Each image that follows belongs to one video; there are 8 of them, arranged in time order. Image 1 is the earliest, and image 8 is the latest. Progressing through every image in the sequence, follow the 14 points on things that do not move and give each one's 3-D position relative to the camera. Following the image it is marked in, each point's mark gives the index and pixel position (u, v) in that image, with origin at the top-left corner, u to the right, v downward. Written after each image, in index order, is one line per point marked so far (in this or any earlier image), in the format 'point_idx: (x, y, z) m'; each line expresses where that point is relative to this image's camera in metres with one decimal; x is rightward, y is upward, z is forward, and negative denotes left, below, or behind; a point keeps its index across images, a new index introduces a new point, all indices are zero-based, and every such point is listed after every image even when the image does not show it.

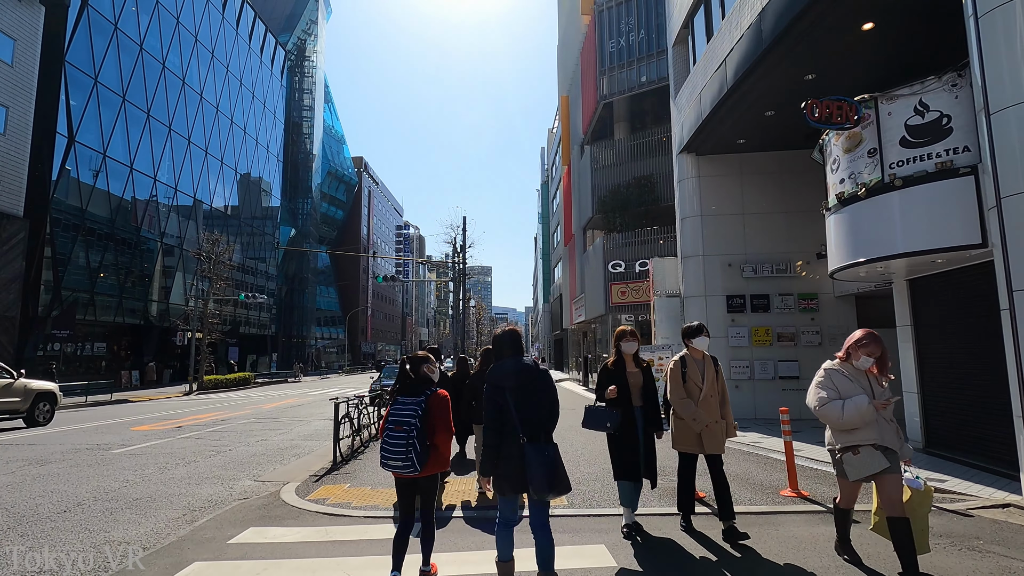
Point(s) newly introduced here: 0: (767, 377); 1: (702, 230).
0: (+6.4, -2.3, +13.5) m
1: (+5.1, +1.5, +14.4) m
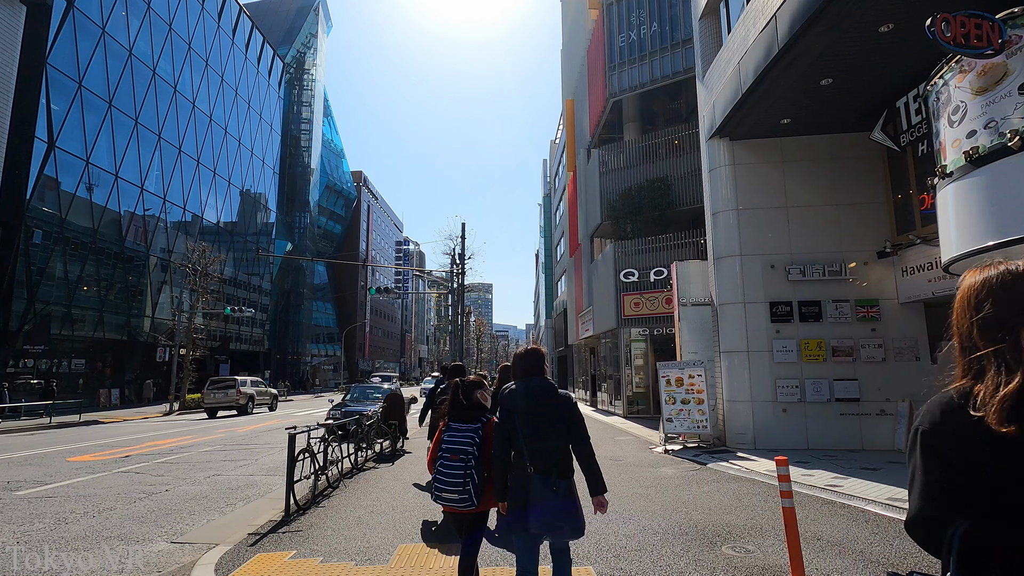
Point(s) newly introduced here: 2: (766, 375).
0: (+6.5, -2.4, +11.3) m
1: (+5.2, +1.4, +12.3) m
2: (+5.5, -1.9, +11.6) m
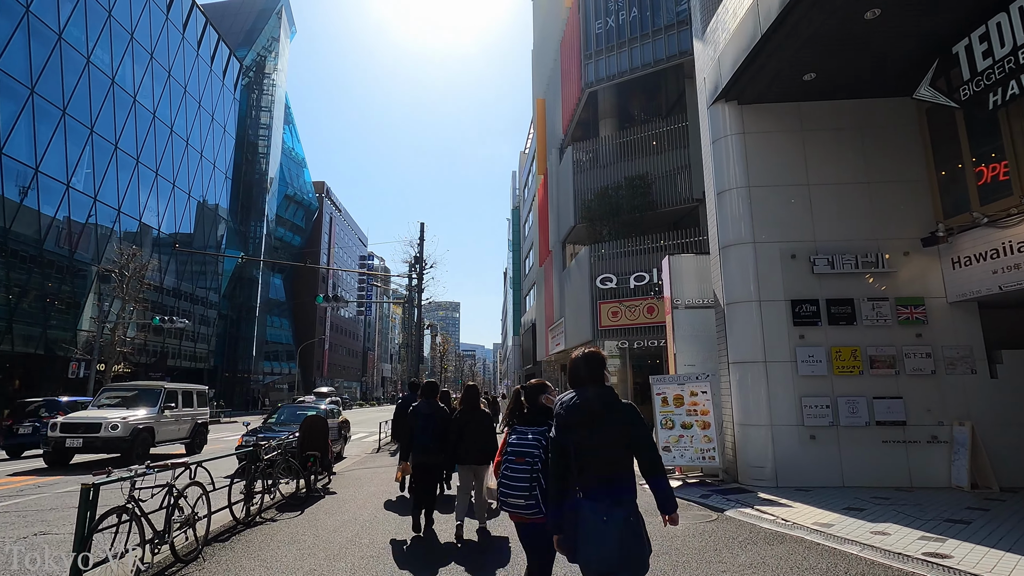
0: (+5.8, -2.3, +9.0) m
1: (+4.4, +1.5, +10.0) m
2: (+4.7, -1.8, +9.2) m
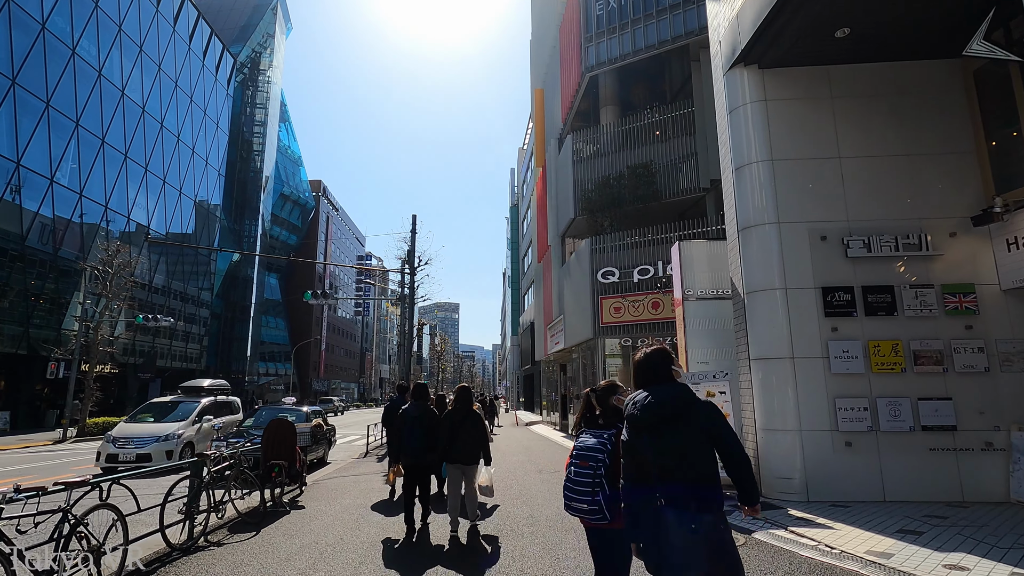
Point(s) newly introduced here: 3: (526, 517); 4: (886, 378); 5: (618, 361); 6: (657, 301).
0: (+5.7, -2.1, +7.8) m
1: (+4.3, +1.7, +8.8) m
2: (+4.6, -1.6, +8.1) m
3: (+0.2, -3.6, +8.4) m
4: (+5.5, -1.3, +8.0) m
5: (+3.8, -2.6, +19.1) m
6: (+4.9, -0.4, +18.2) m
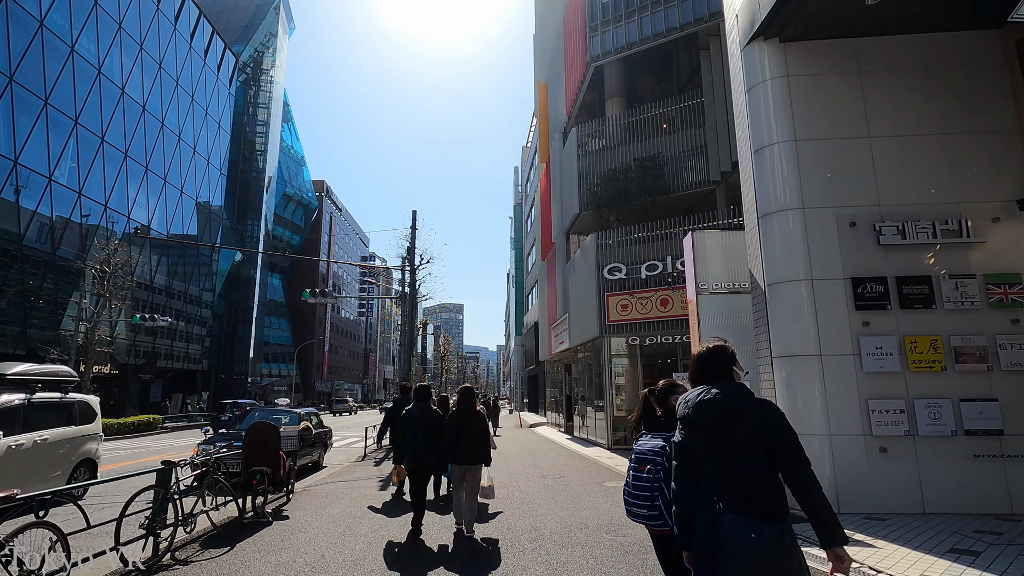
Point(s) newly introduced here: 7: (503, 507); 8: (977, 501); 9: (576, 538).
0: (+5.7, -1.9, +7.1) m
1: (+4.3, +1.8, +8.1) m
2: (+4.6, -1.4, +7.3) m
3: (+0.2, -3.5, +7.8) m
4: (+5.6, -1.2, +7.2) m
5: (+3.9, -2.5, +18.3) m
6: (+5.0, -0.3, +17.5) m
7: (-0.1, -3.8, +9.2) m
8: (+6.0, -2.8, +6.9) m
9: (+0.8, -3.3, +7.1) m
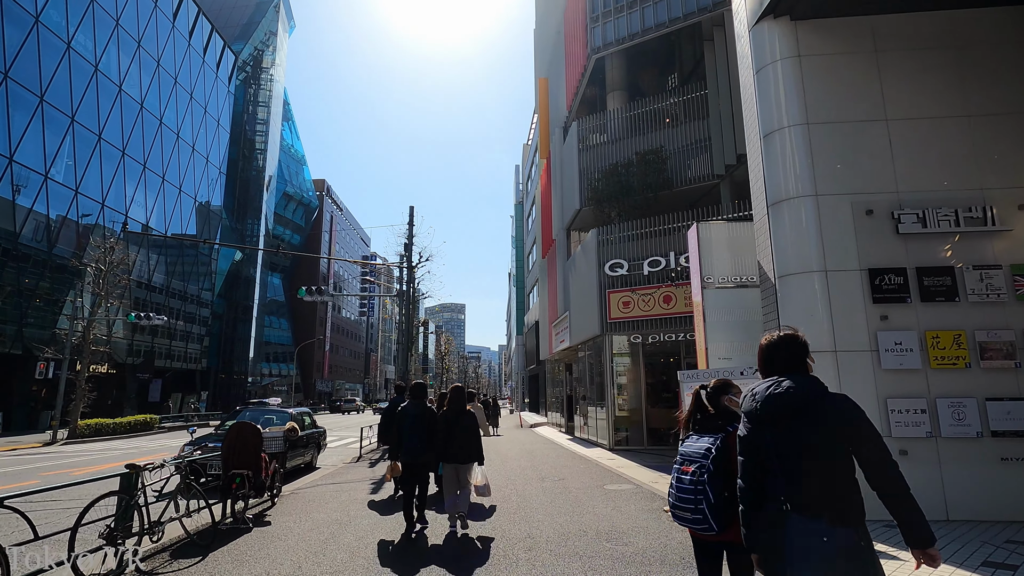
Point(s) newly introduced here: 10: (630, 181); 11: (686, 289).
0: (+5.6, -1.8, +6.6) m
1: (+4.2, +2.0, +7.6) m
2: (+4.5, -1.3, +6.9) m
3: (+0.1, -3.4, +7.3) m
4: (+5.5, -1.1, +6.8) m
5: (+3.8, -2.3, +17.9) m
6: (+5.0, -0.2, +17.0) m
7: (-0.2, -3.6, +8.7) m
8: (+5.9, -2.6, +6.4) m
9: (+0.8, -3.2, +6.6) m
10: (+4.2, +3.8, +19.1) m
11: (+5.5, 0.0, +16.8) m
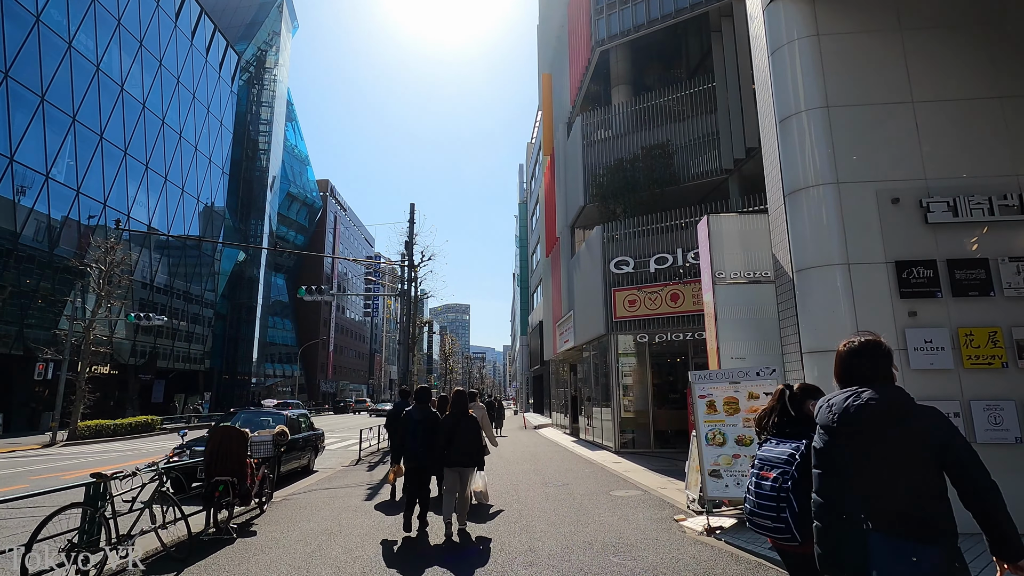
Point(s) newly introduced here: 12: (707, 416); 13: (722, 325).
0: (+5.6, -1.7, +6.1) m
1: (+4.2, +2.0, +7.2) m
2: (+4.5, -1.2, +6.4) m
3: (+0.1, -3.3, +6.8) m
4: (+5.5, -1.0, +6.3) m
5: (+3.9, -2.3, +17.4) m
6: (+5.0, -0.1, +16.5) m
7: (-0.2, -3.6, +8.3) m
8: (+5.9, -2.6, +5.9) m
9: (+0.8, -3.1, +6.2) m
10: (+4.3, +3.9, +18.6) m
11: (+5.5, +0.1, +16.3) m
12: (+2.6, -1.7, +7.1) m
13: (+3.5, -0.6, +9.0) m
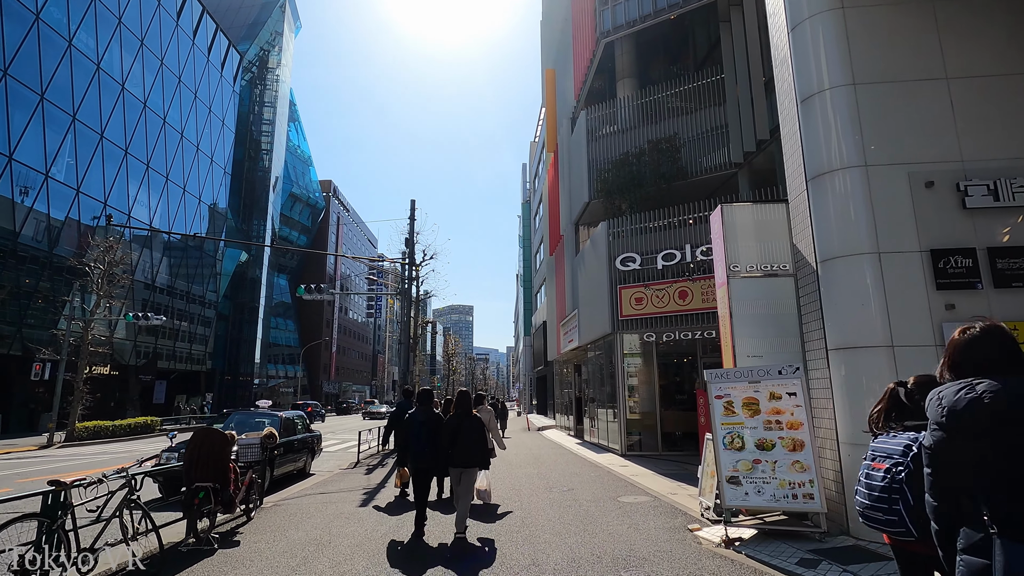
0: (+5.6, -1.6, +5.5) m
1: (+4.2, +2.1, +6.6) m
2: (+4.6, -1.1, +5.8) m
3: (+0.2, -3.2, +6.3) m
4: (+5.5, -0.9, +5.7) m
5: (+4.0, -2.2, +16.8) m
6: (+5.1, -0.1, +16.0) m
7: (-0.2, -3.5, +7.7) m
8: (+5.9, -2.5, +5.4) m
9: (+0.8, -3.0, +5.6) m
10: (+4.4, +4.0, +18.1) m
11: (+5.6, +0.1, +15.7) m
12: (+2.6, -1.6, +6.6) m
13: (+3.6, -0.5, +8.4) m
